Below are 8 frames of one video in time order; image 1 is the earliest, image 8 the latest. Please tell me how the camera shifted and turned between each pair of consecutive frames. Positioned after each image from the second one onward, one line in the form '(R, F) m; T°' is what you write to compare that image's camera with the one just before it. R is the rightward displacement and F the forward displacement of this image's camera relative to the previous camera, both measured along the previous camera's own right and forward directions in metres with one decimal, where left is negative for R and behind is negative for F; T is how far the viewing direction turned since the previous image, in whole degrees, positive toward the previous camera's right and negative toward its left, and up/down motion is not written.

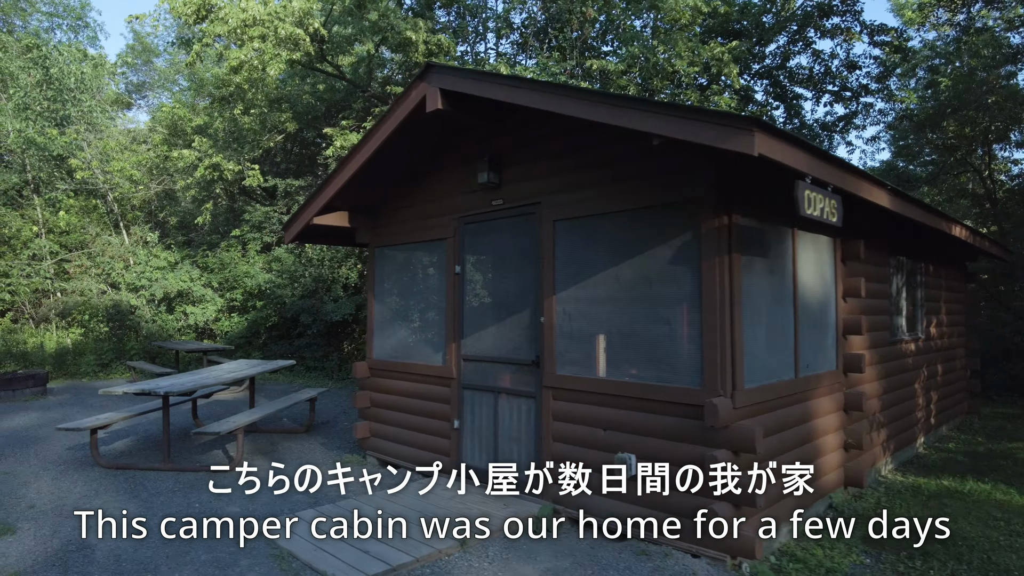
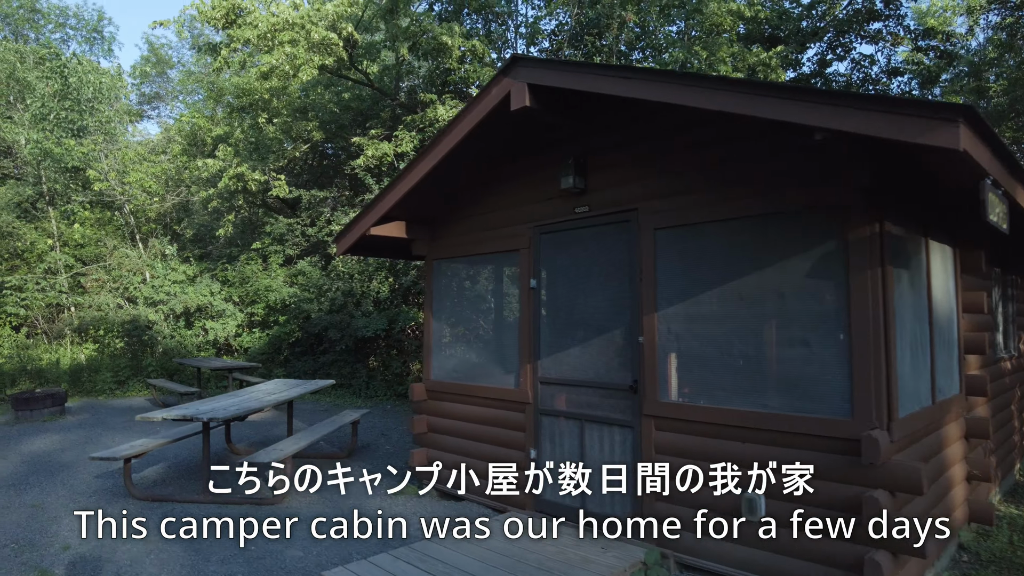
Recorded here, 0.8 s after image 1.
(-0.6, +0.4) m; 0°
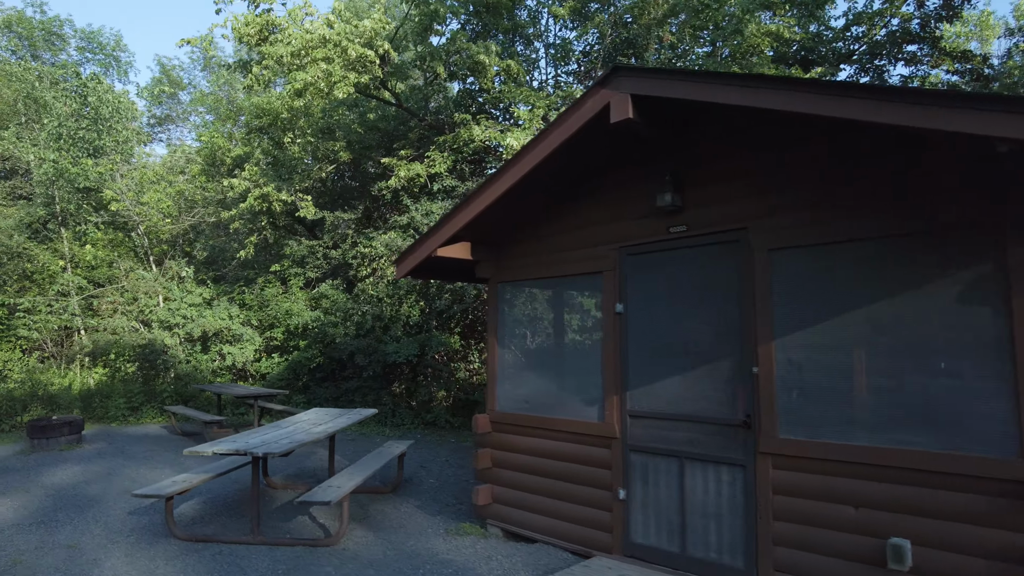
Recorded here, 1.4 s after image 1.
(-0.6, +0.3) m; 0°
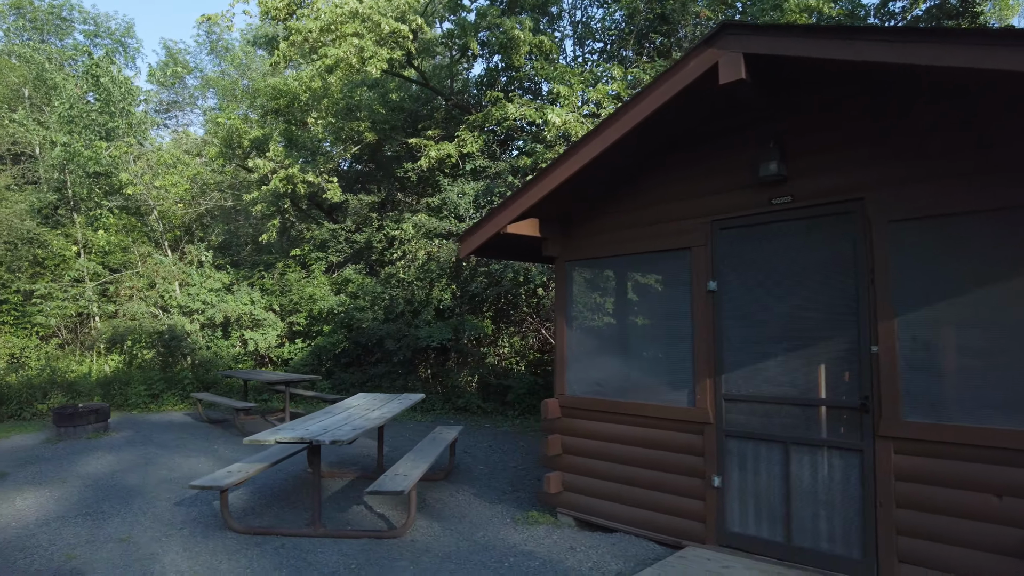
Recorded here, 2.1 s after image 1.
(-0.5, +0.3) m; 0°
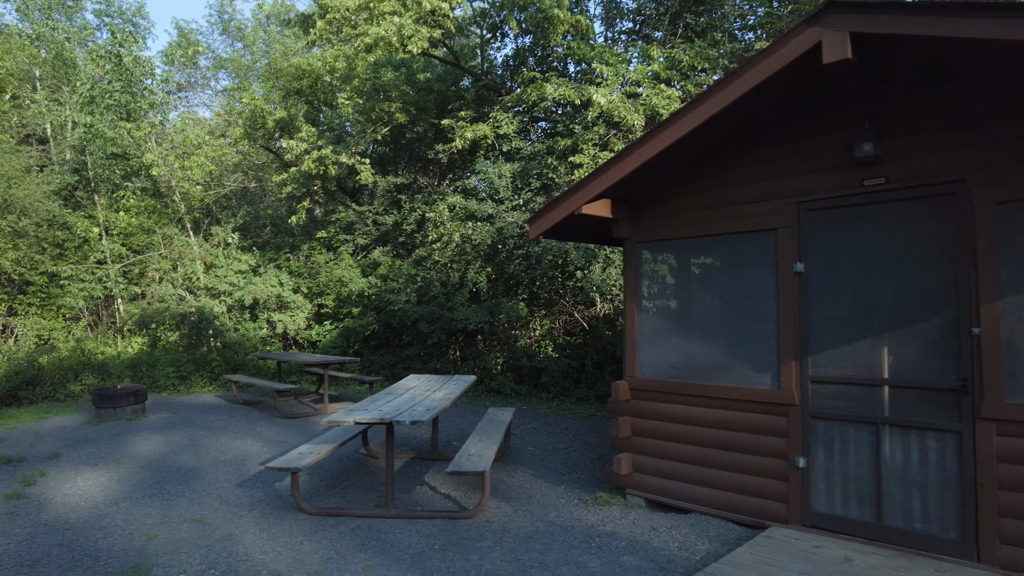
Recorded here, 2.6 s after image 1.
(-0.5, 0.0) m; 0°
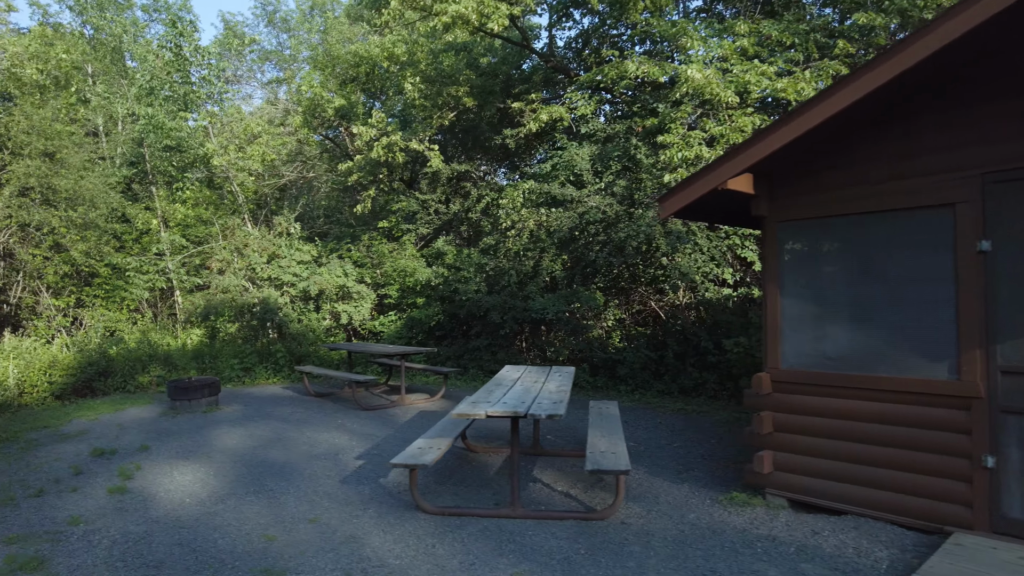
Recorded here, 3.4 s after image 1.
(-0.7, +0.3) m; -2°
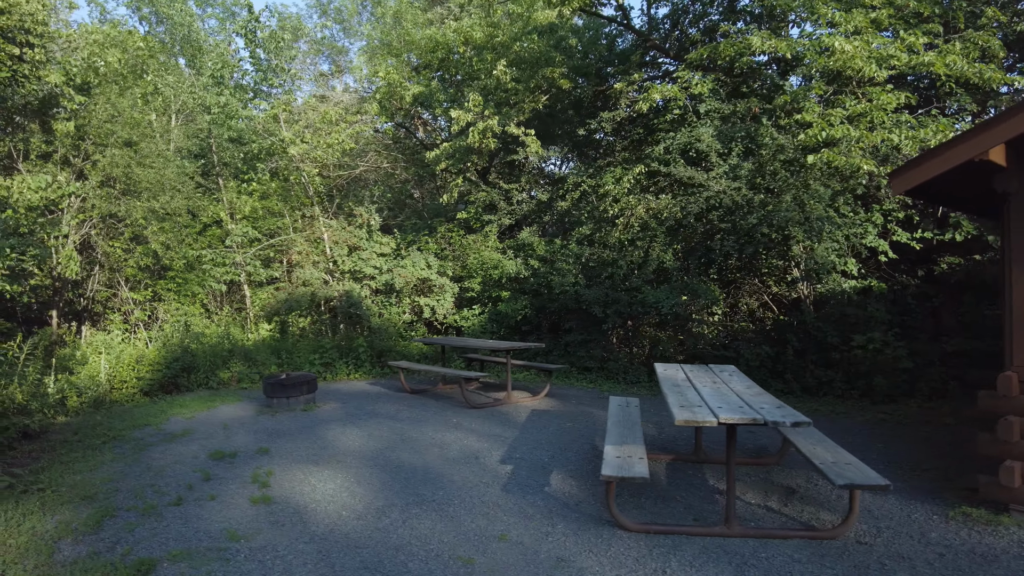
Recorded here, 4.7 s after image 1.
(-1.1, +0.5) m; -2°
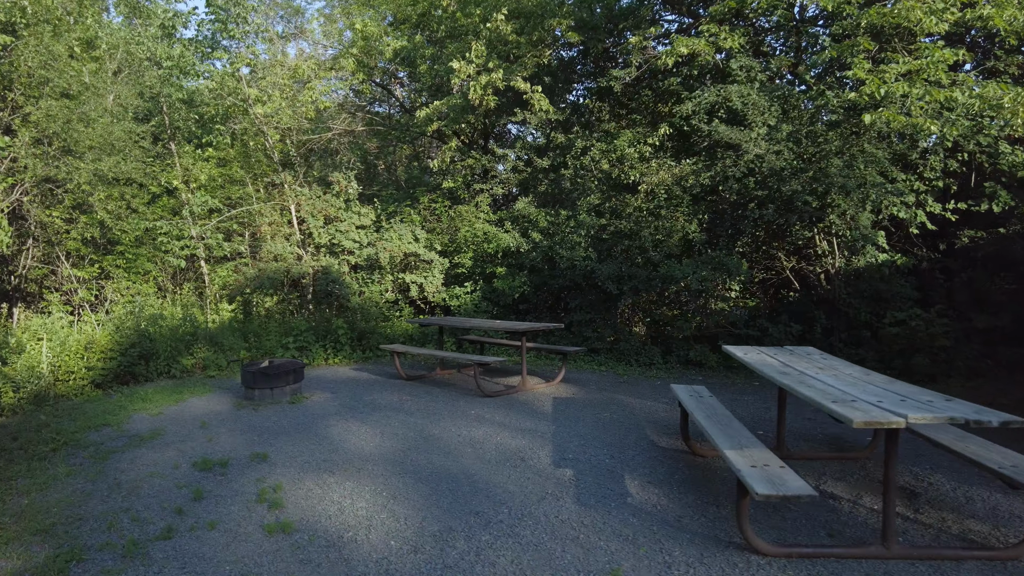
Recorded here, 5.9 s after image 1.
(-0.7, +1.0) m; +4°
